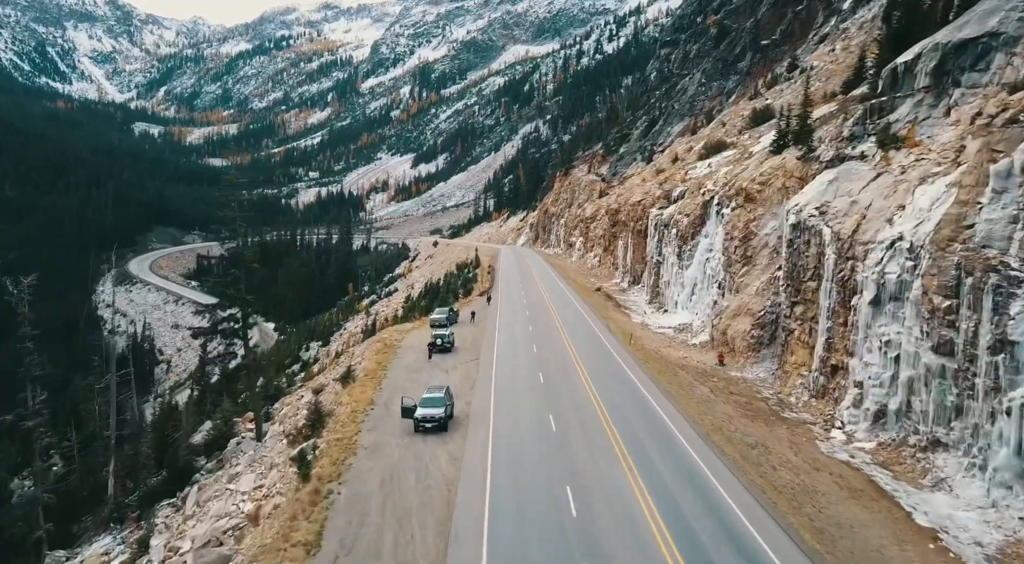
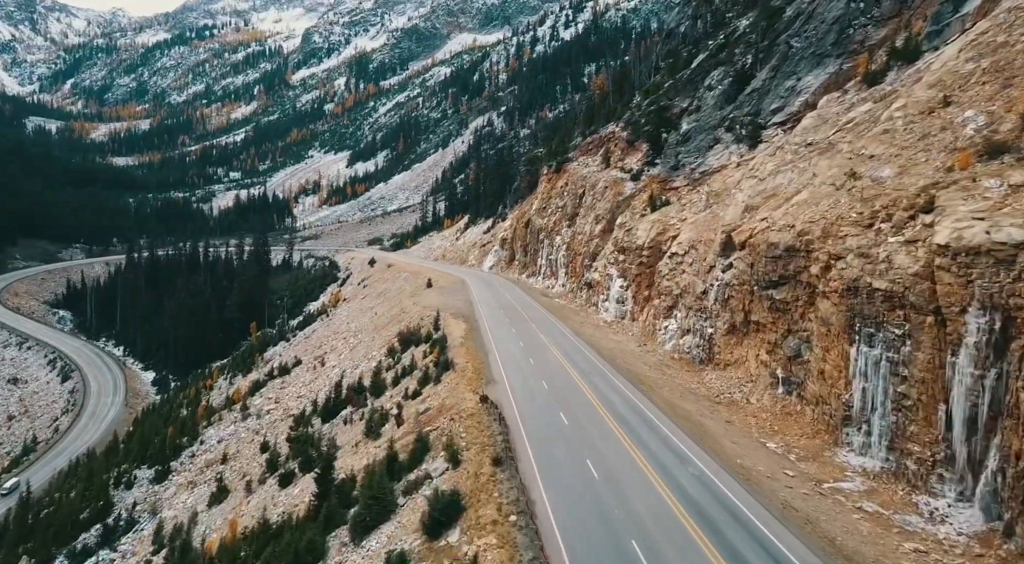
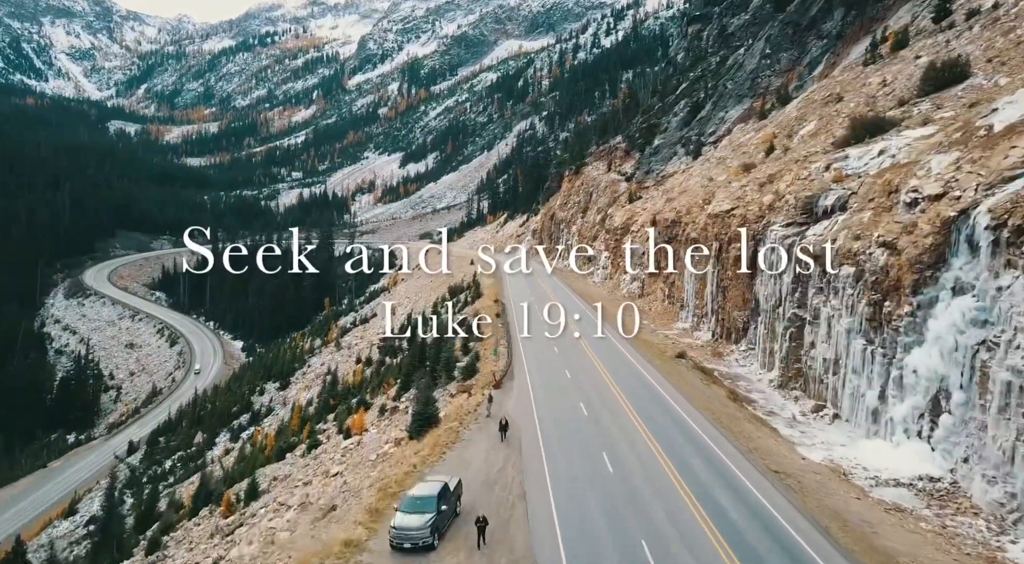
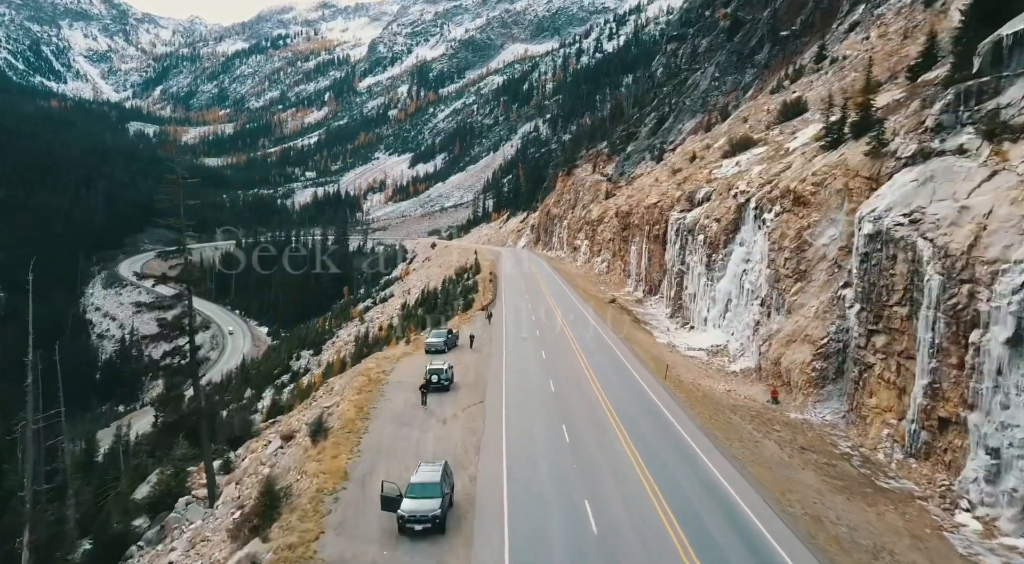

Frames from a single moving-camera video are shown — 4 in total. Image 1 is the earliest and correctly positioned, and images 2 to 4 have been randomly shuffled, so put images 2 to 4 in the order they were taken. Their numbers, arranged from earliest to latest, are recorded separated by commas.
4, 3, 2
